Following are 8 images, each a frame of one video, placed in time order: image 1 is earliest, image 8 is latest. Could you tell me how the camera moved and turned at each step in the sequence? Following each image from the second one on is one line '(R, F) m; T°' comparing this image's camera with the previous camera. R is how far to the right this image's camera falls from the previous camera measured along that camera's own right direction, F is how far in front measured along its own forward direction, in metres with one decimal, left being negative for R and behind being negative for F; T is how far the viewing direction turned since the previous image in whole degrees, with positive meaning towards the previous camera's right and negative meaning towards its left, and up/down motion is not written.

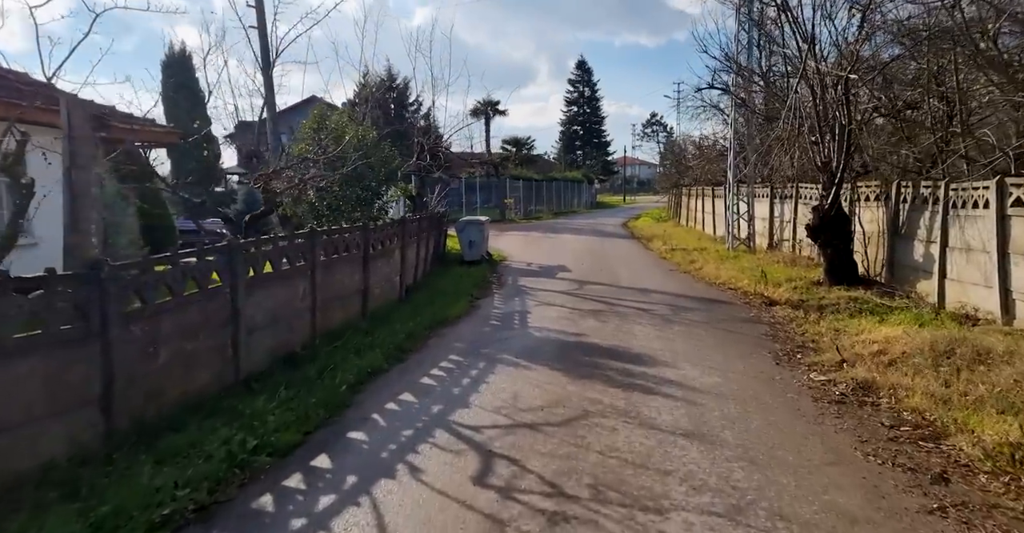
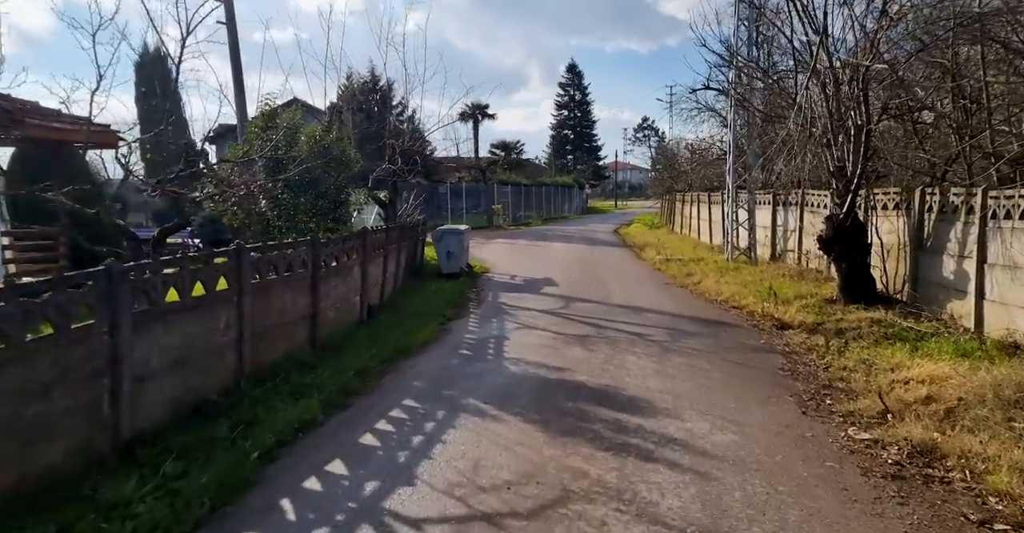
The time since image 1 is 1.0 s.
(+0.2, +1.1) m; +1°
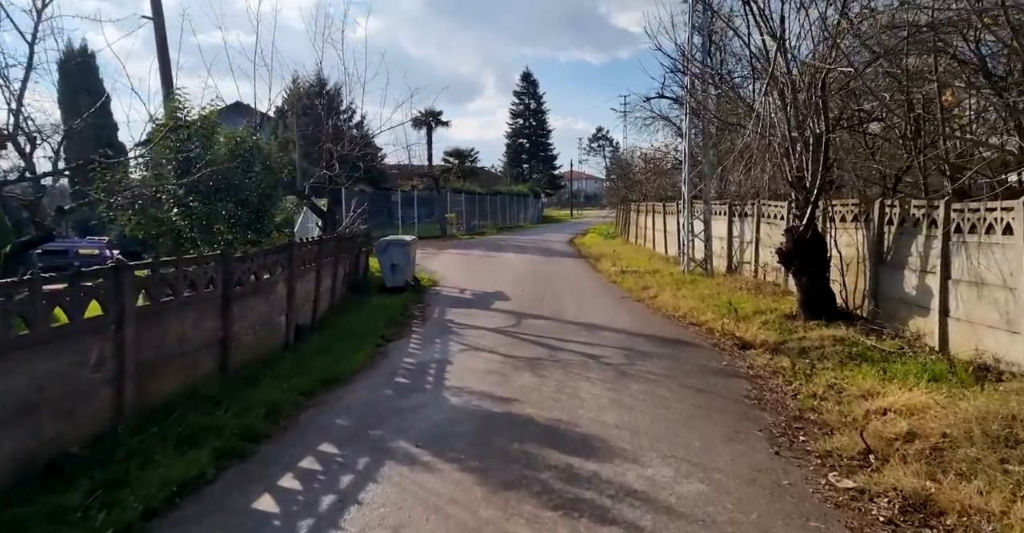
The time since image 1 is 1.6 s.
(+0.1, +0.6) m; +4°
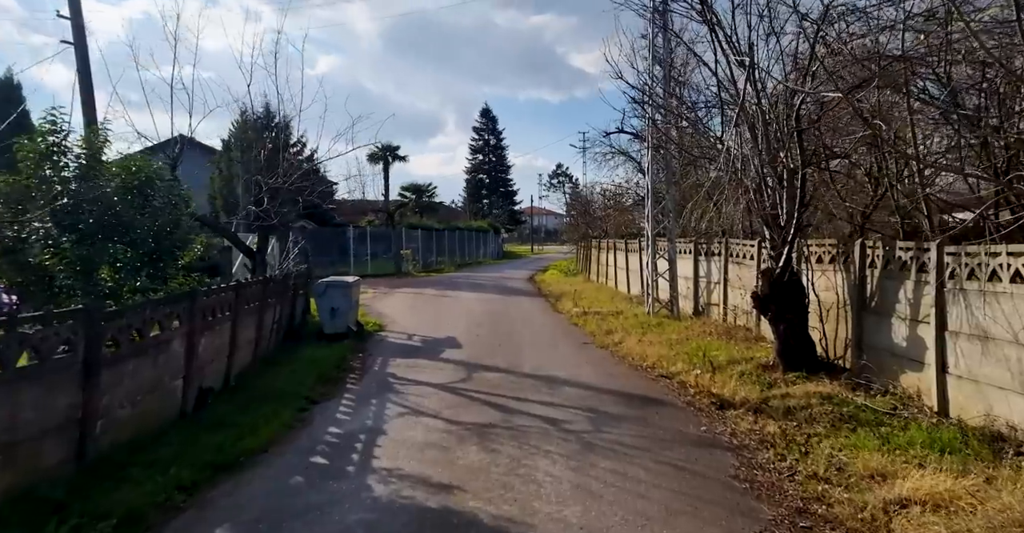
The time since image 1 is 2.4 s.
(+0.1, +1.0) m; +3°
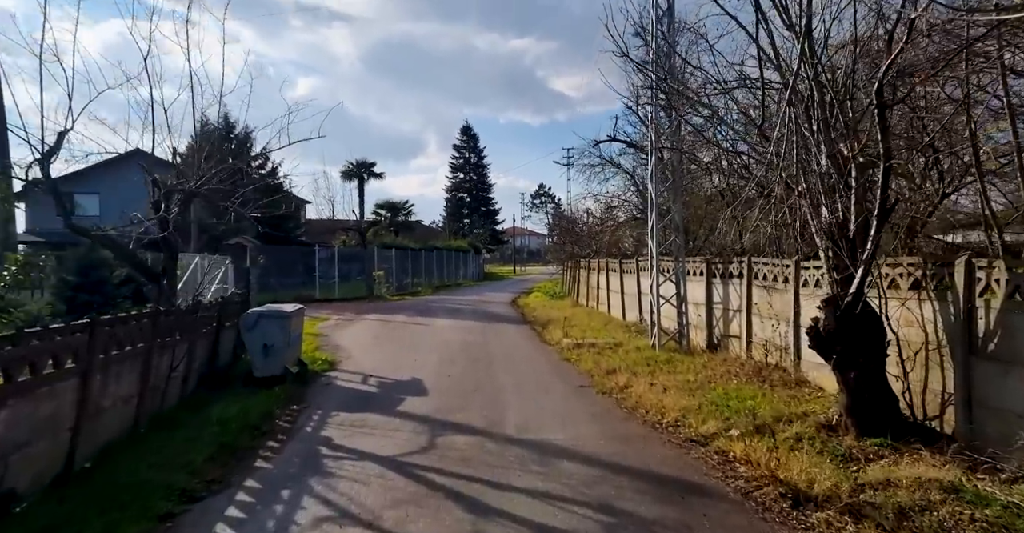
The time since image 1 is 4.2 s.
(0.0, +2.2) m; +2°
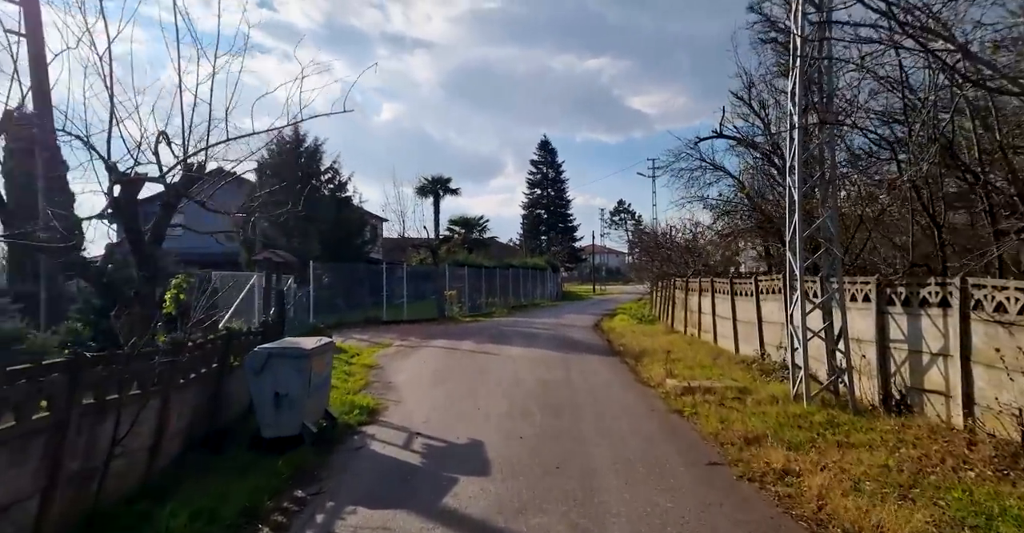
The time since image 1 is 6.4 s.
(-0.2, +2.7) m; -7°
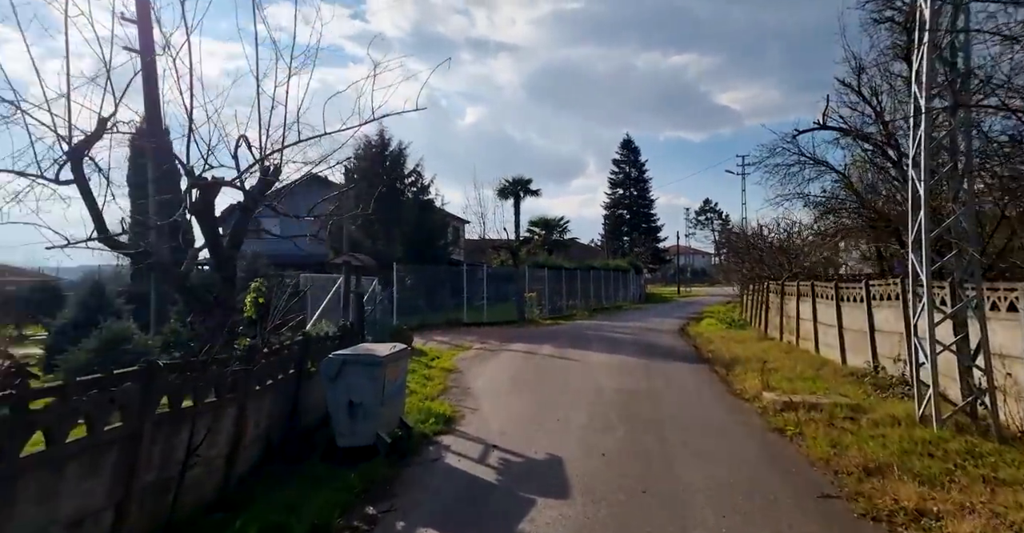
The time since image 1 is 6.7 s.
(0.0, +0.6) m; -7°
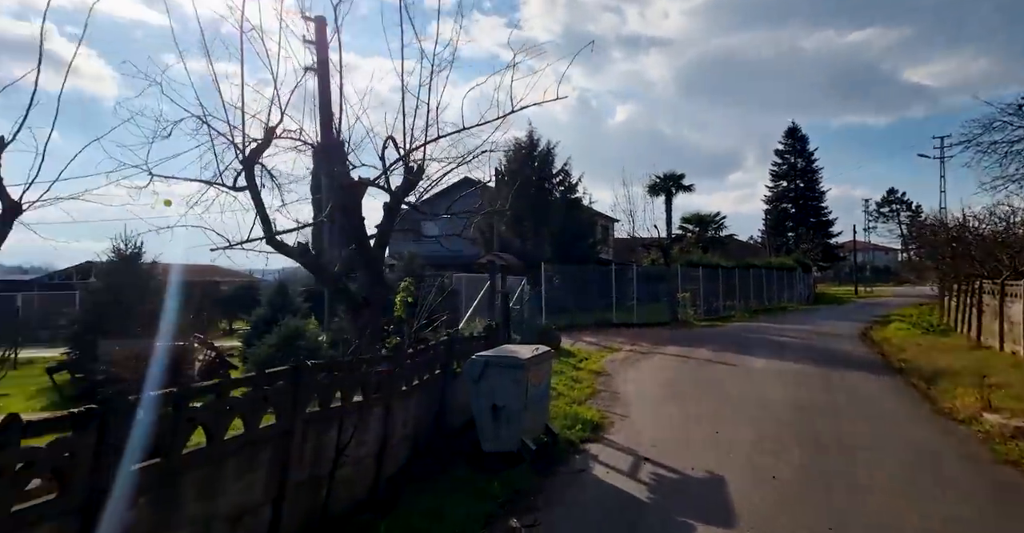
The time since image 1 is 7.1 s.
(0.0, +0.7) m; -13°
